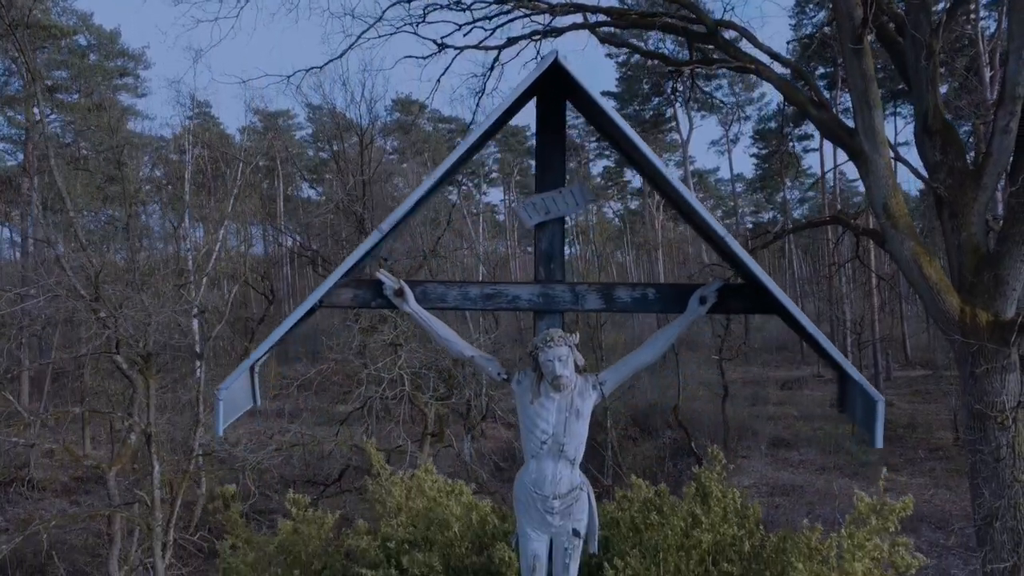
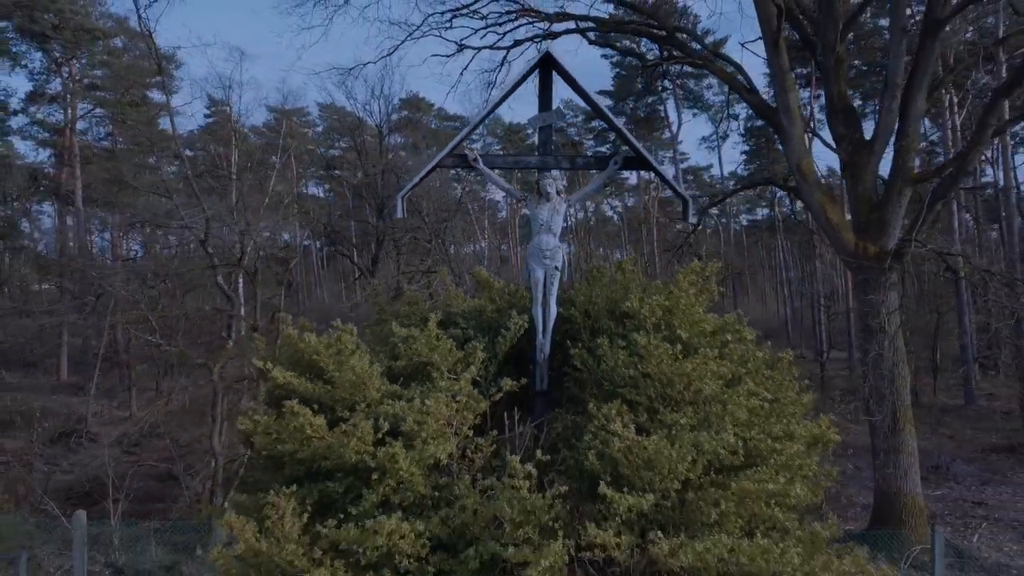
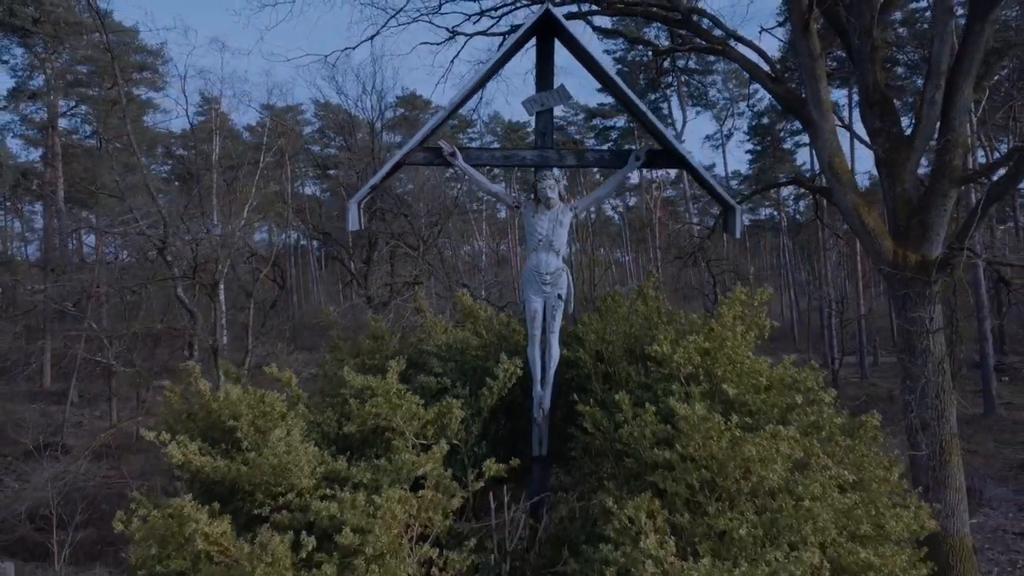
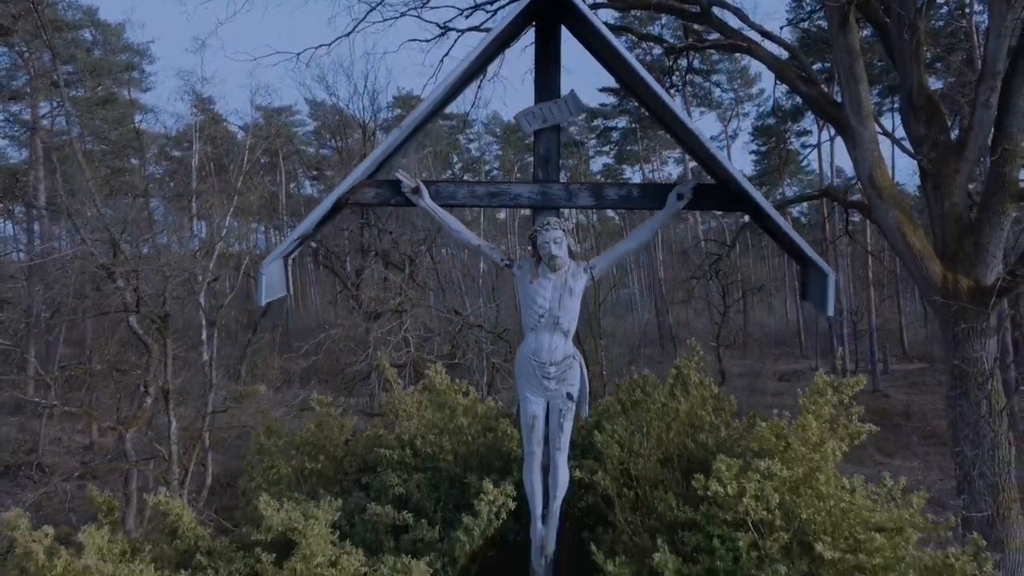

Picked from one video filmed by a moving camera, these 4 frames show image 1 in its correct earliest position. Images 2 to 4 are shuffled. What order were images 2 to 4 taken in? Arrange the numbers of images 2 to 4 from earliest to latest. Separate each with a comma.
4, 3, 2
